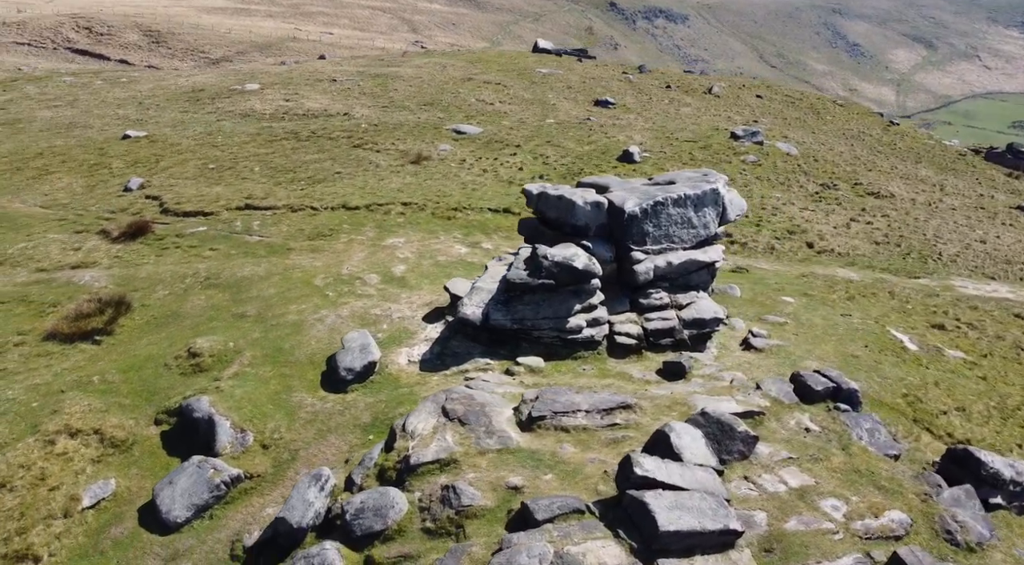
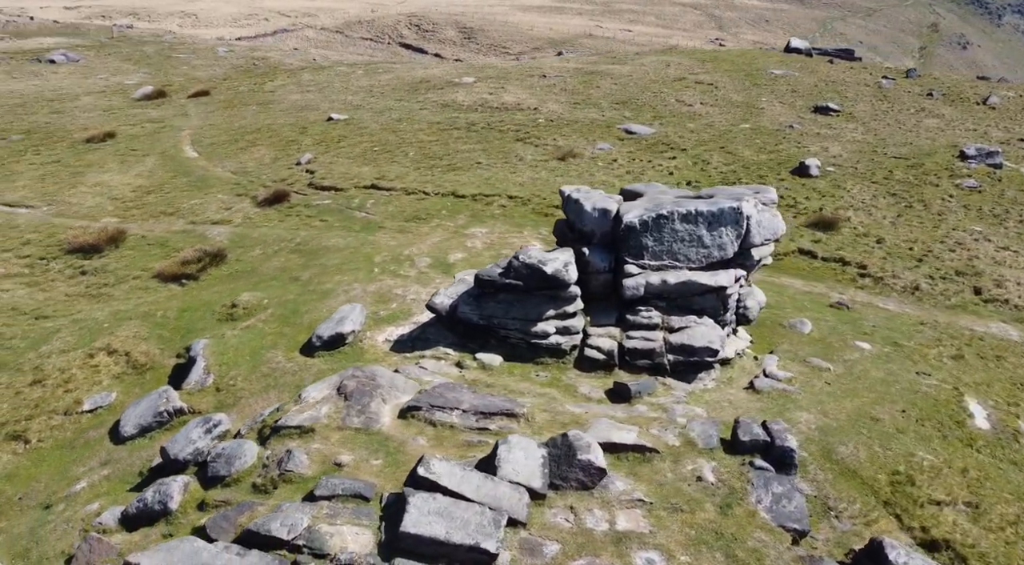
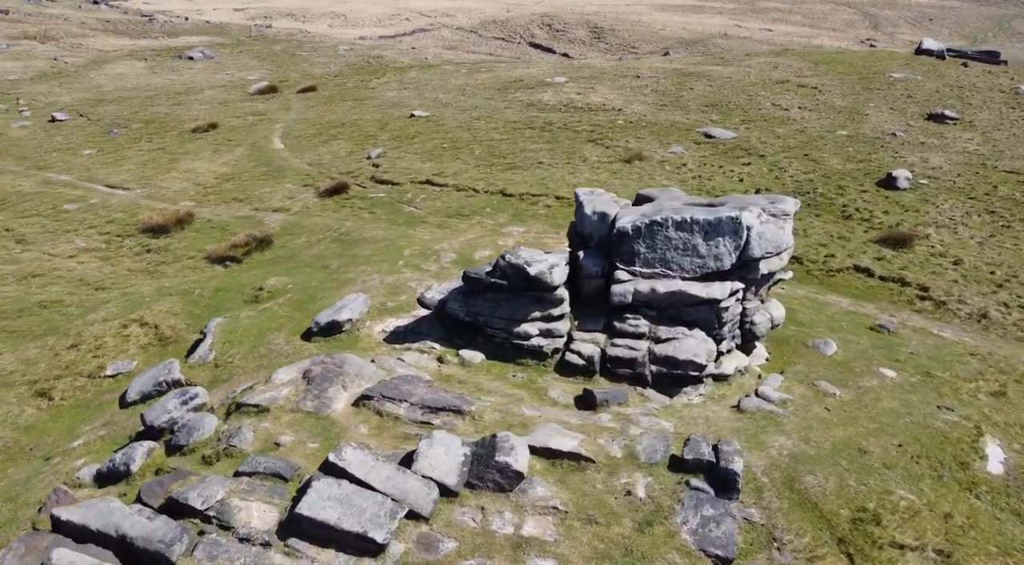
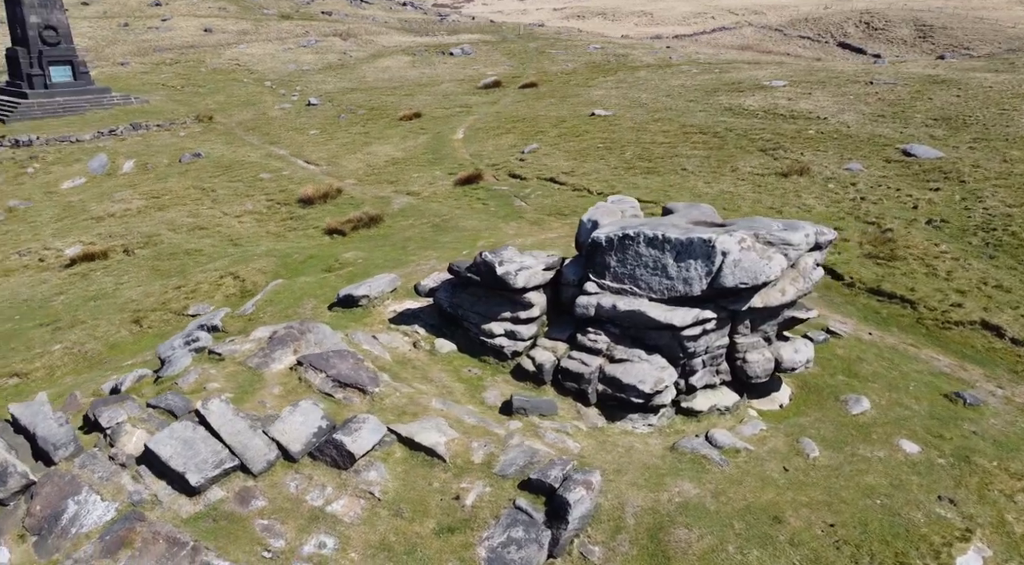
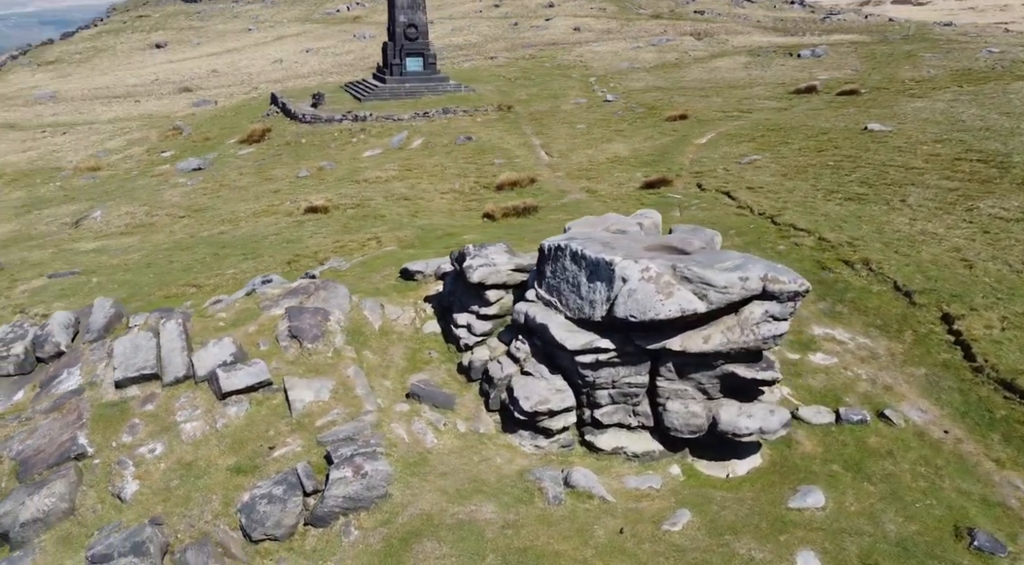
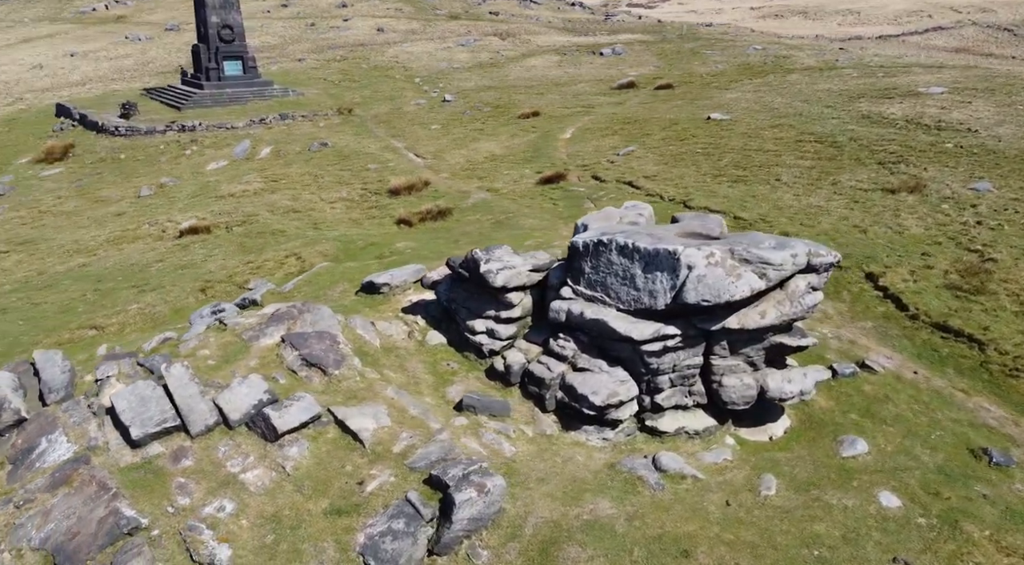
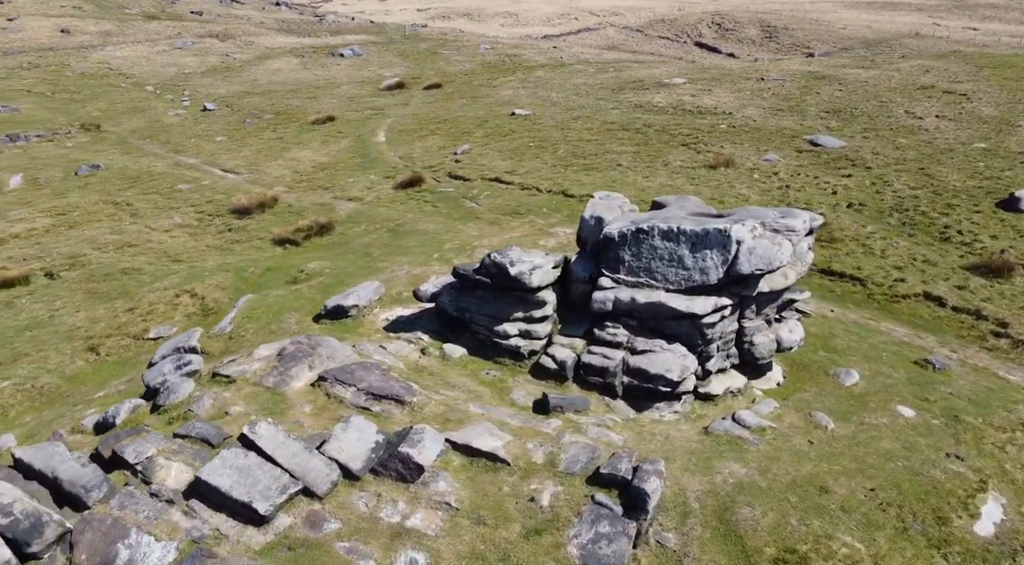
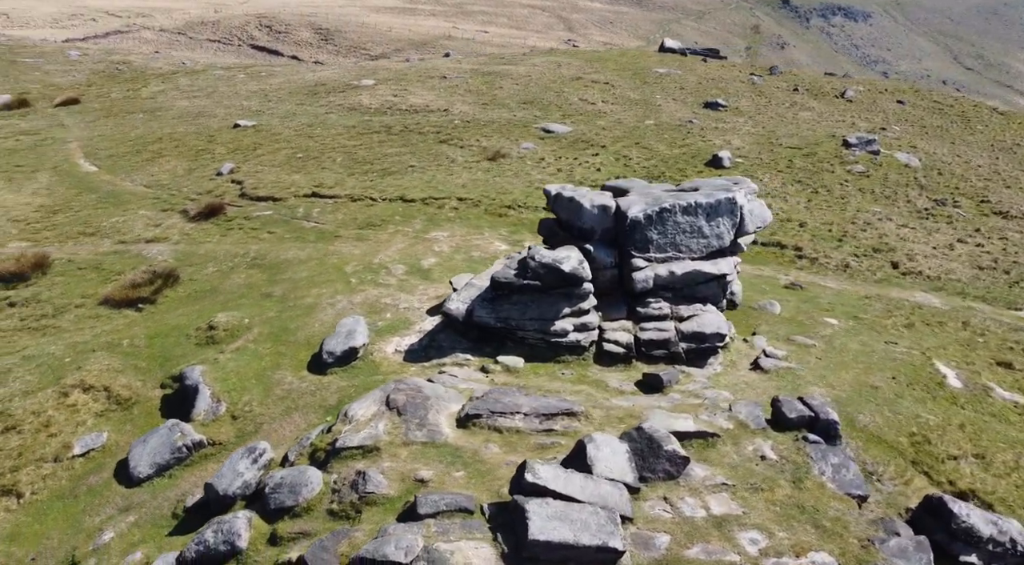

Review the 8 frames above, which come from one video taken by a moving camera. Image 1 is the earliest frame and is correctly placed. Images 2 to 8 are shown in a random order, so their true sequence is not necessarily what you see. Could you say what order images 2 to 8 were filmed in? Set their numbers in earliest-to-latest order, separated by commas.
8, 2, 3, 7, 4, 6, 5
